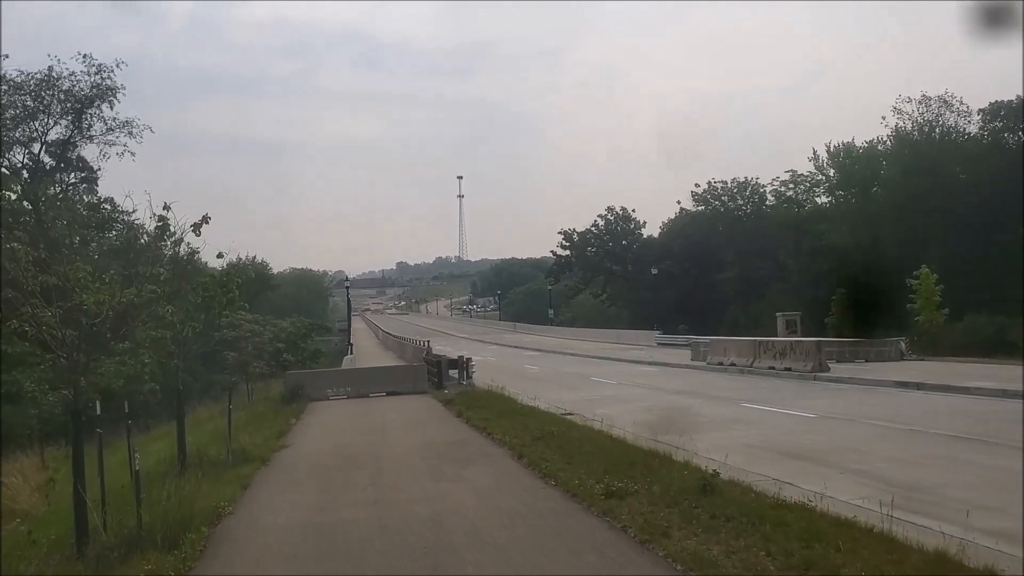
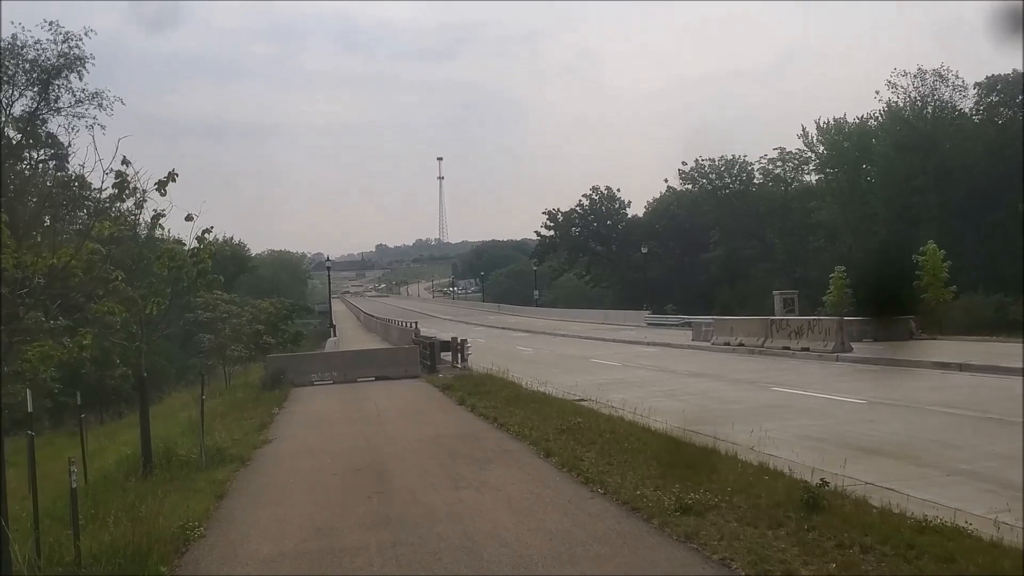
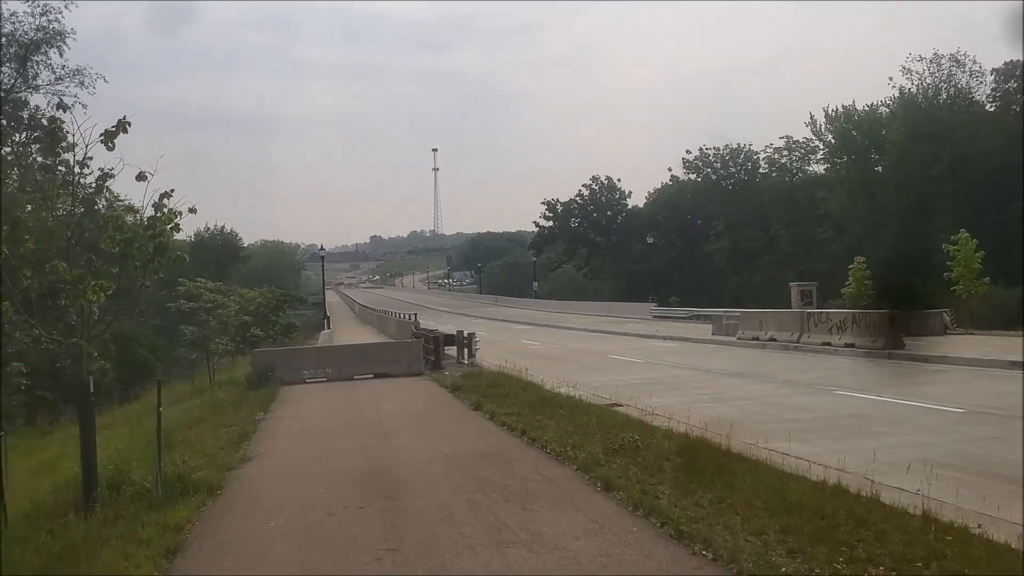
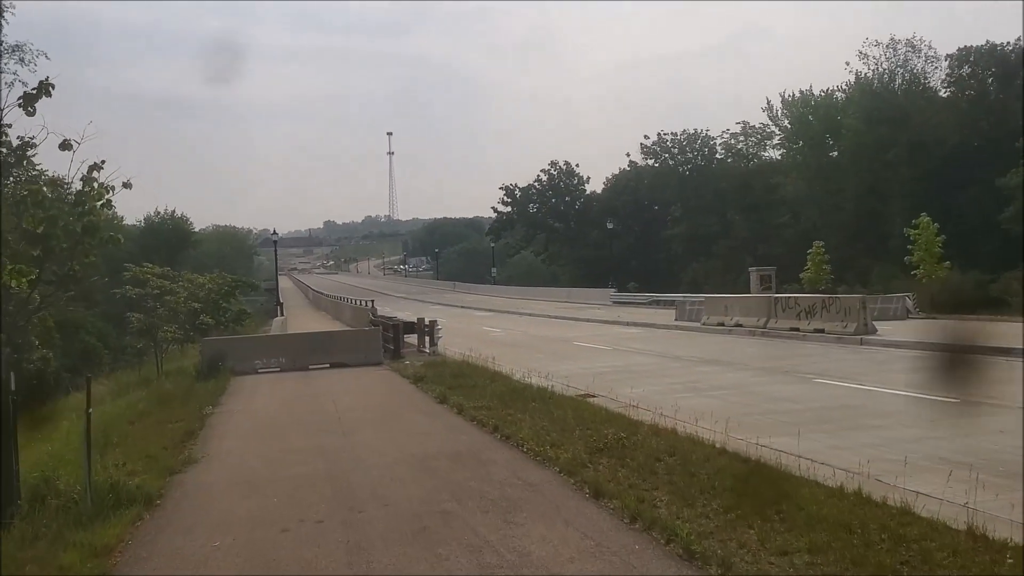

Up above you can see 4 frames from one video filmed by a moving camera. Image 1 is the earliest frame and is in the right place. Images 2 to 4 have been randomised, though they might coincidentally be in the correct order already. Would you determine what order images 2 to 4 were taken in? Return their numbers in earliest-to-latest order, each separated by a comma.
2, 3, 4
